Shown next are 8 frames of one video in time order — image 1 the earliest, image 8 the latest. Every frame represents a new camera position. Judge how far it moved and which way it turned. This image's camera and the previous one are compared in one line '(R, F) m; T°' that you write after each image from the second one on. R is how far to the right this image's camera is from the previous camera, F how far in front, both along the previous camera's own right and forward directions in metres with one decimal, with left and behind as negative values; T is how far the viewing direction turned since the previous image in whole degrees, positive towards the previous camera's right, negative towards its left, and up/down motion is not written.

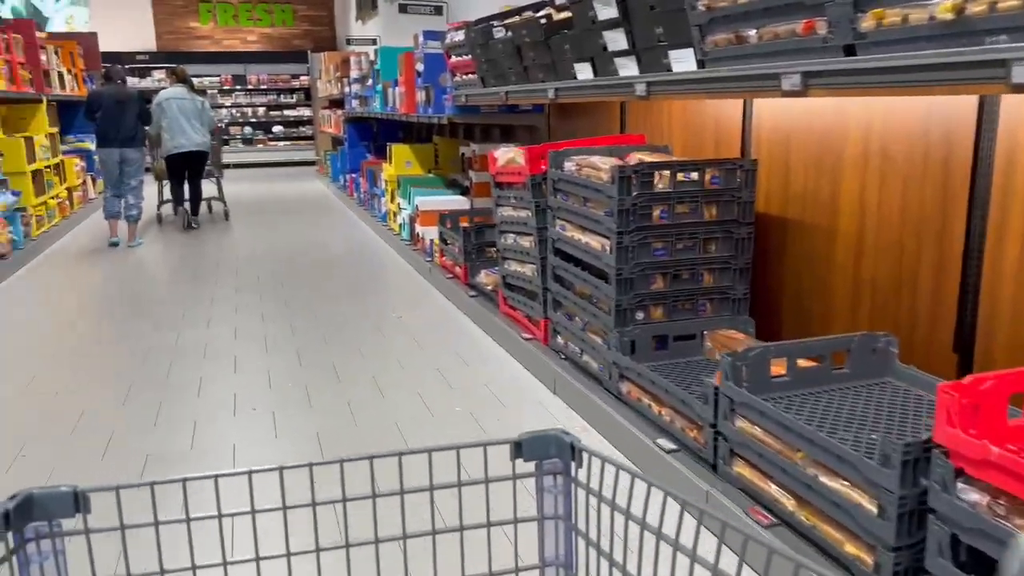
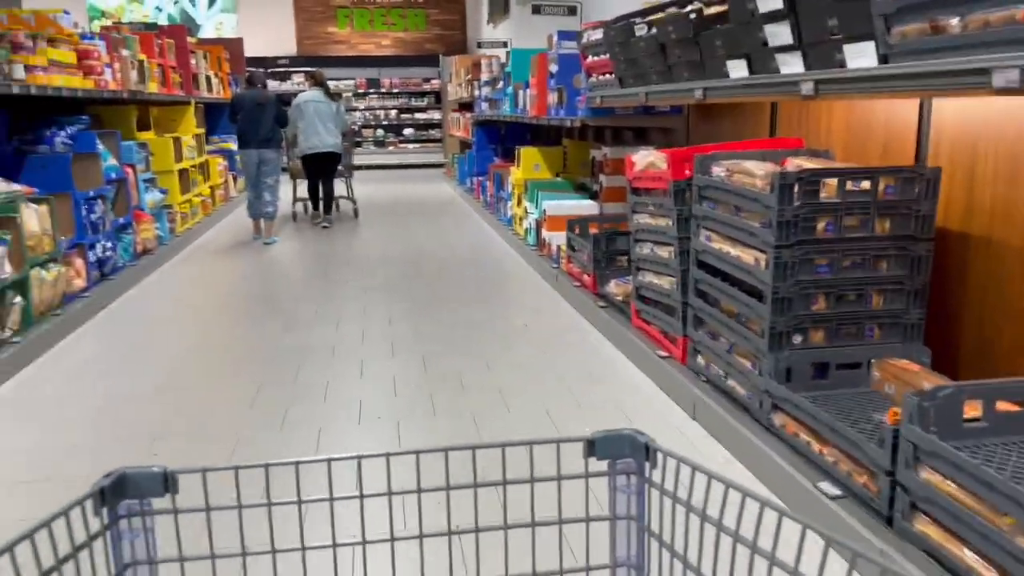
(-0.1, +0.2) m; -8°
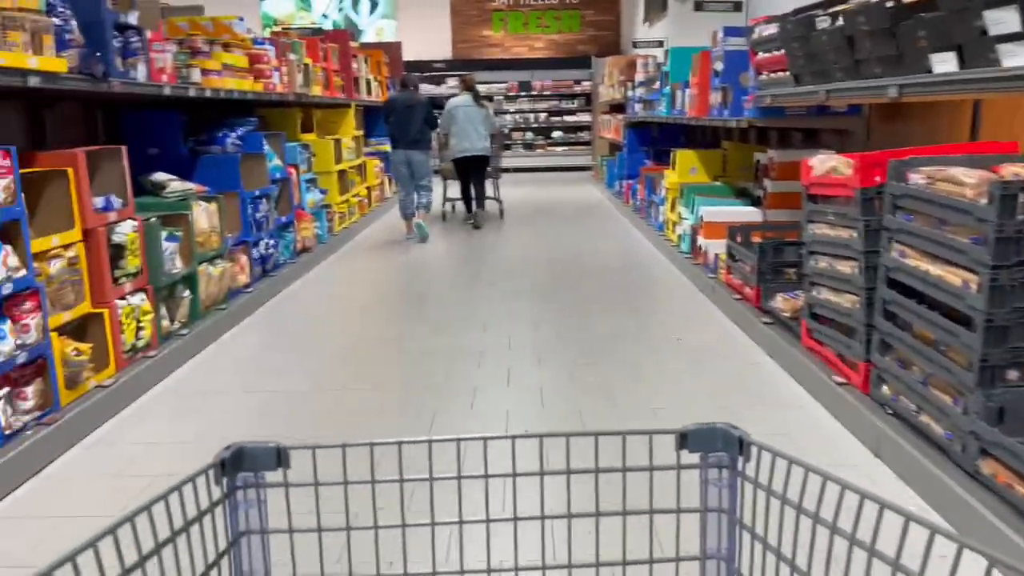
(-0.1, +0.2) m; -10°
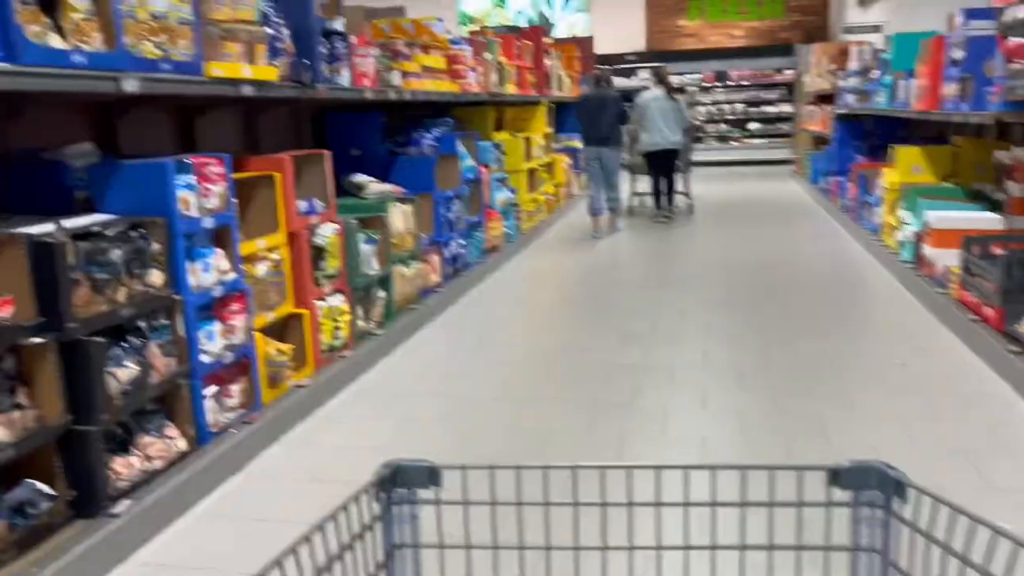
(-0.1, +0.2) m; -13°
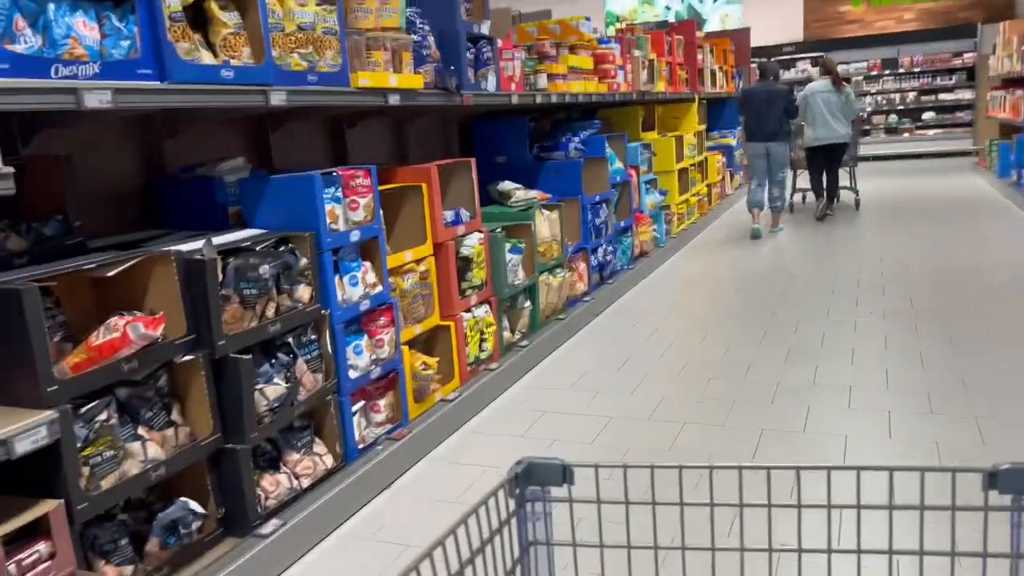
(0.0, +0.2) m; -10°
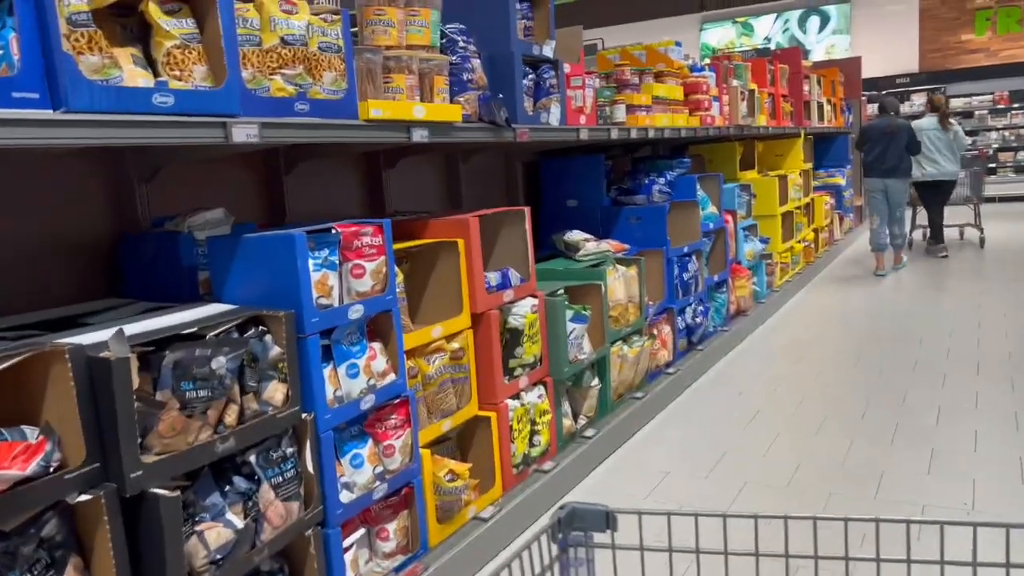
(+0.1, +0.7) m; -6°
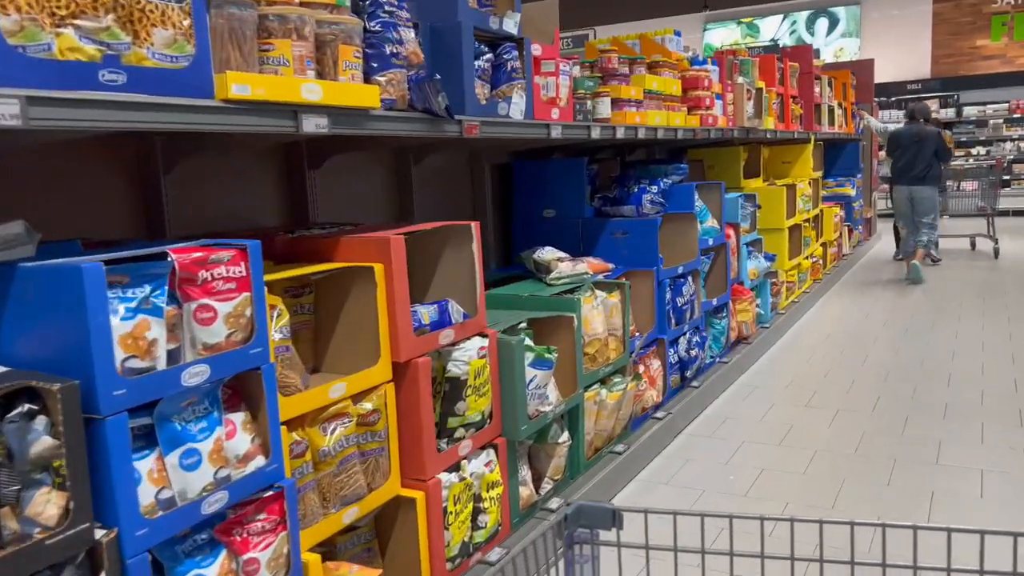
(+0.1, +0.6) m; 0°
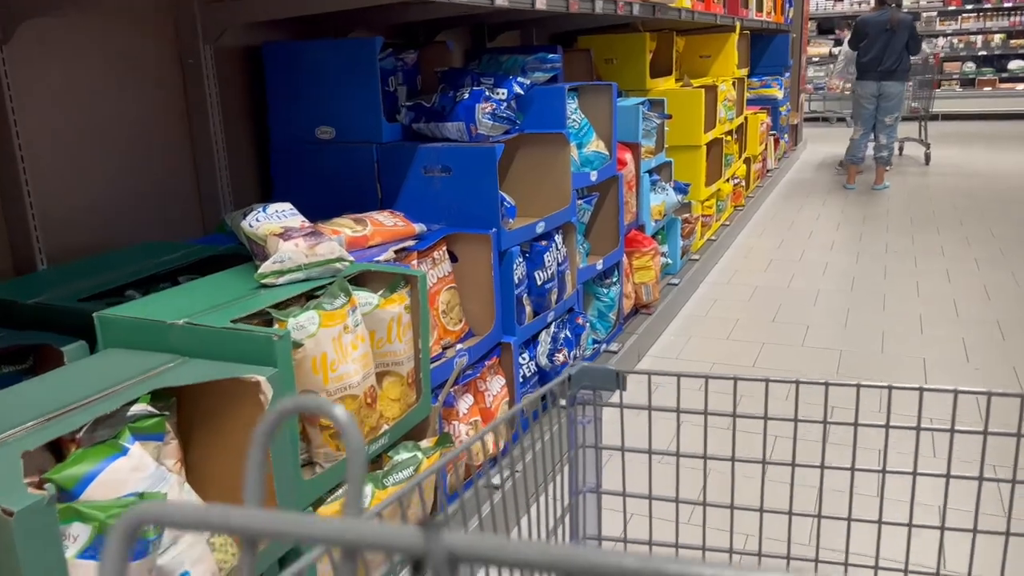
(+0.4, +1.4) m; +6°
